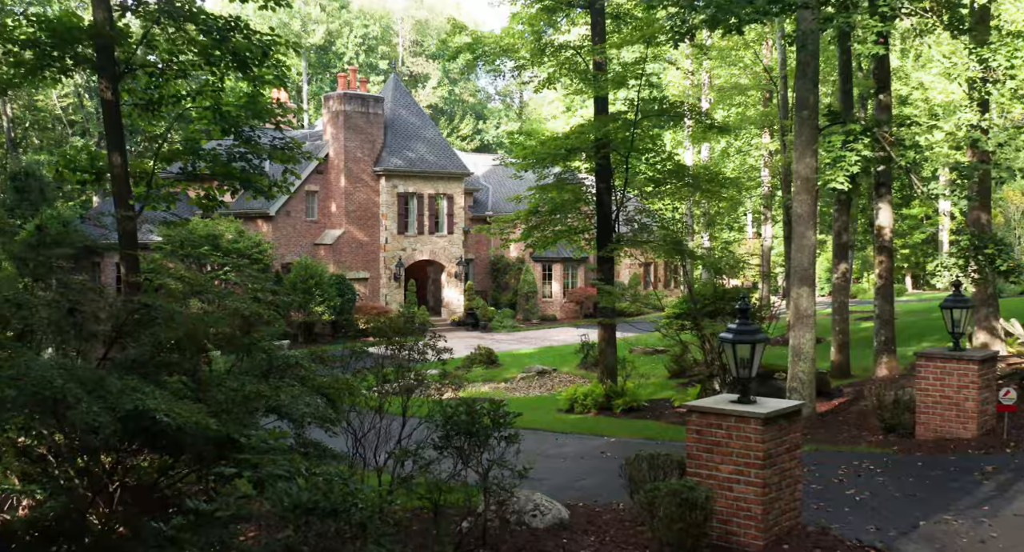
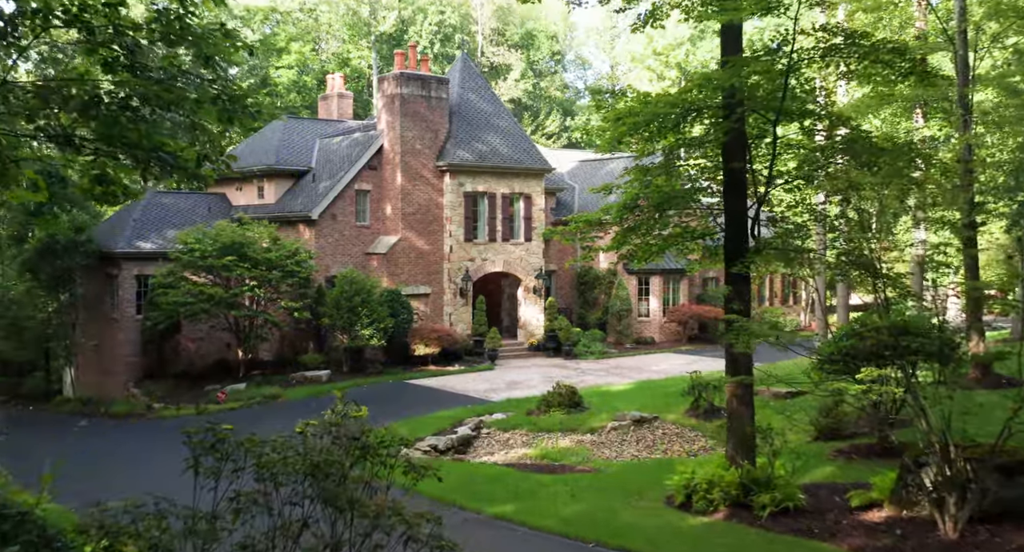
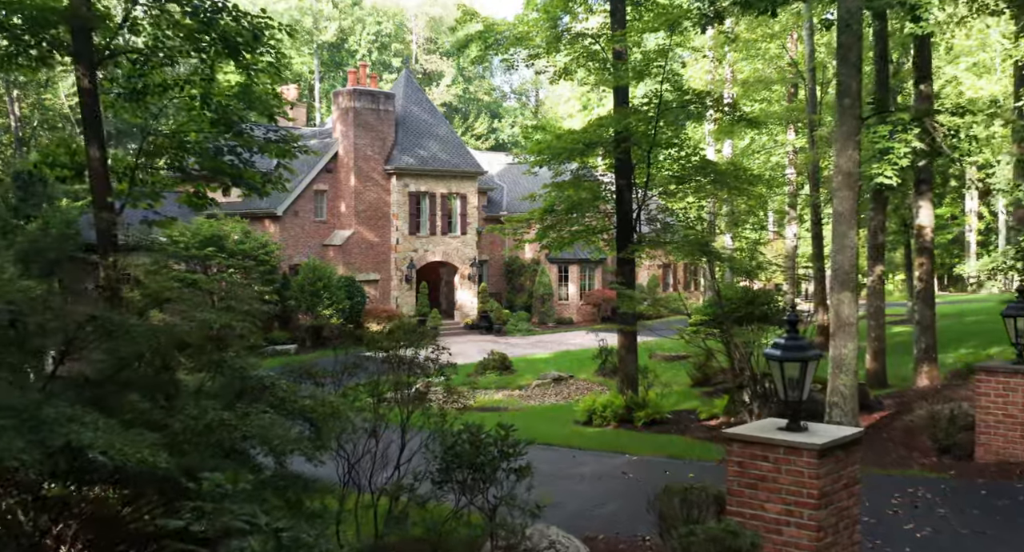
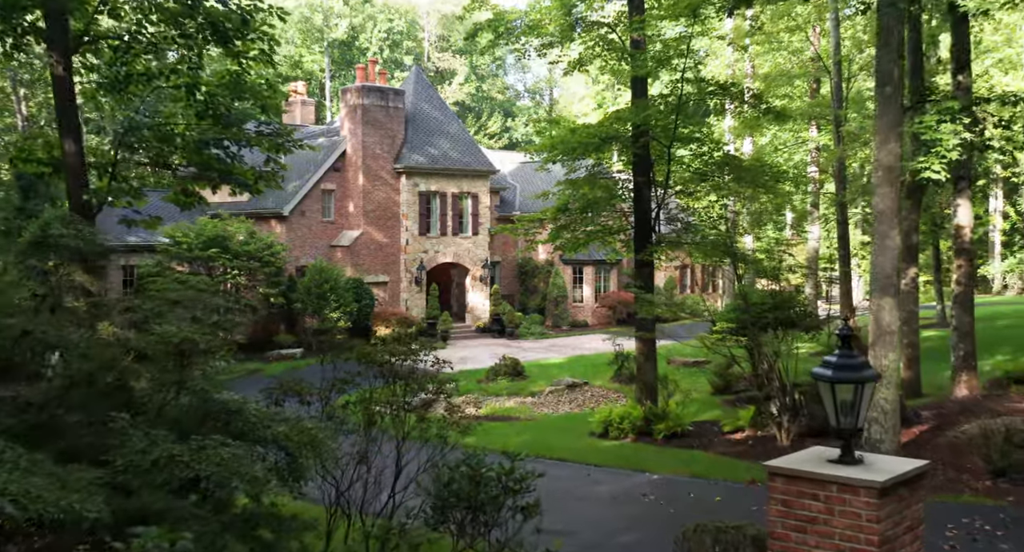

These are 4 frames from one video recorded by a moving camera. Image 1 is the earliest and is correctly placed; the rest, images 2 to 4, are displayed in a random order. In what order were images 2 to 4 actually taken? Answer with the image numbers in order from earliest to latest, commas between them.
3, 4, 2
